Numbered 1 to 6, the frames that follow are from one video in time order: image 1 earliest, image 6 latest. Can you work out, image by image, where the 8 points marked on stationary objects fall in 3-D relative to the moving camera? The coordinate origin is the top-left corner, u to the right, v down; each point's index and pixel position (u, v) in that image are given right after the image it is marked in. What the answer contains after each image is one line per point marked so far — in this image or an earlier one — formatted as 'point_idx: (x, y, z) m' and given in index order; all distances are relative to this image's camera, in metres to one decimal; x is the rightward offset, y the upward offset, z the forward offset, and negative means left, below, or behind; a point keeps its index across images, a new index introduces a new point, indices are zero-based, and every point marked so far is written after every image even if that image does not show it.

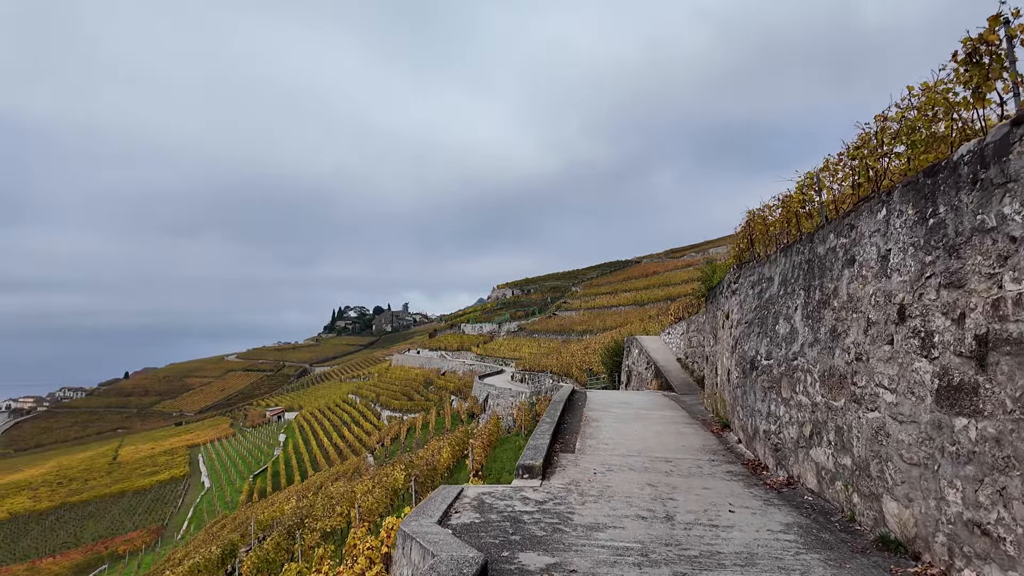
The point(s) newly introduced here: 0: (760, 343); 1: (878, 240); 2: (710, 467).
0: (+2.5, -0.5, +6.0) m
1: (+2.2, +0.3, +3.7) m
2: (+1.8, -1.6, +5.5) m
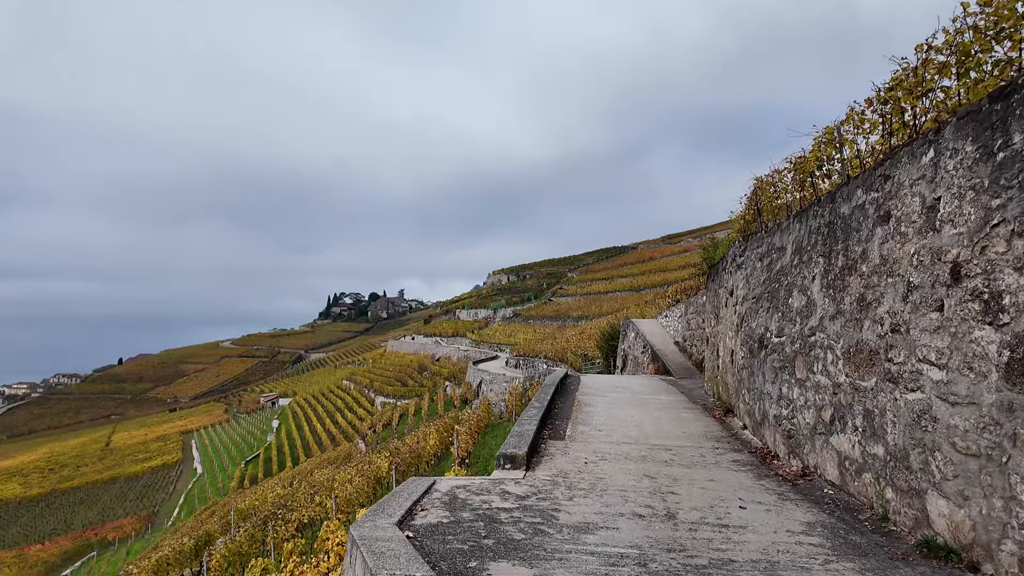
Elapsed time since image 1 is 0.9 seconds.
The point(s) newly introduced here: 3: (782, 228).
0: (+2.3, -0.3, +5.4) m
1: (+2.1, +0.5, +3.1) m
2: (+1.7, -1.4, +5.0) m
3: (+2.5, +0.6, +5.6) m
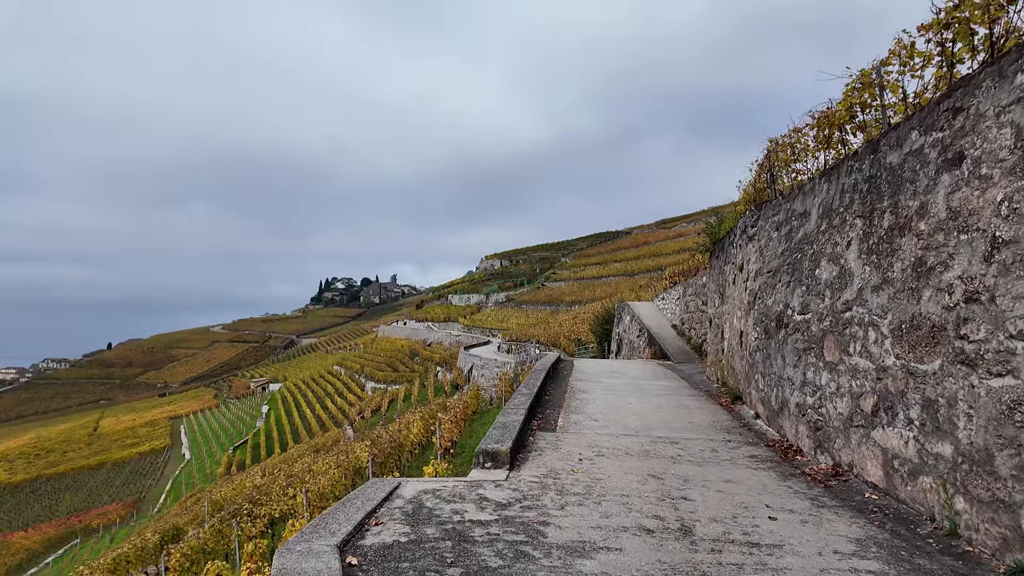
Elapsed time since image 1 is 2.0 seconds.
0: (+2.2, 0.0, +4.7) m
1: (+2.0, +0.7, +2.4) m
2: (+1.5, -1.2, +4.3) m
3: (+2.4, +0.8, +4.9) m
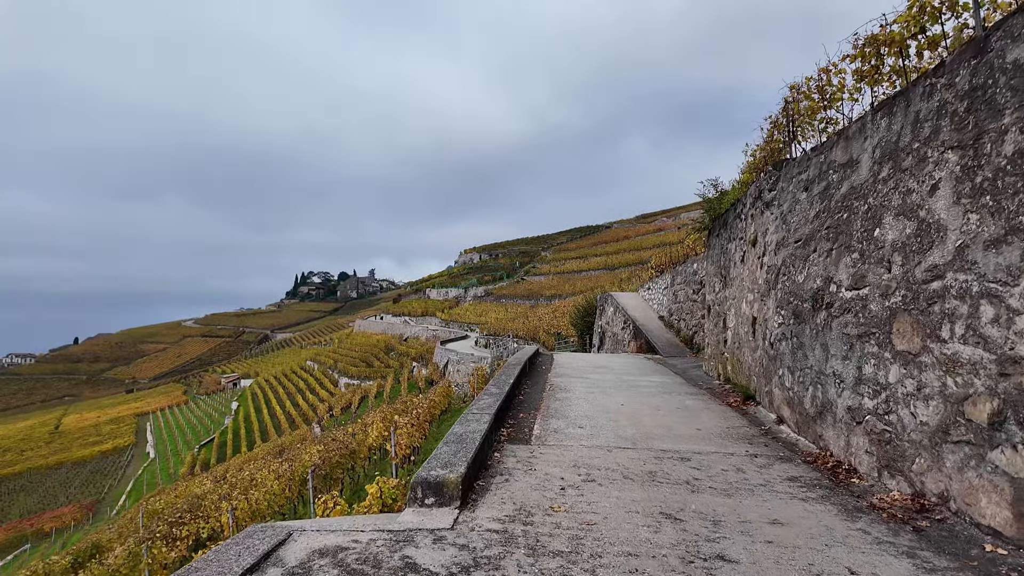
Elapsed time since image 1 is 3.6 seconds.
0: (+1.9, +0.1, +3.6) m
1: (+1.9, +0.9, +1.3) m
2: (+1.3, -1.0, +3.2) m
3: (+2.2, +1.0, +3.8) m
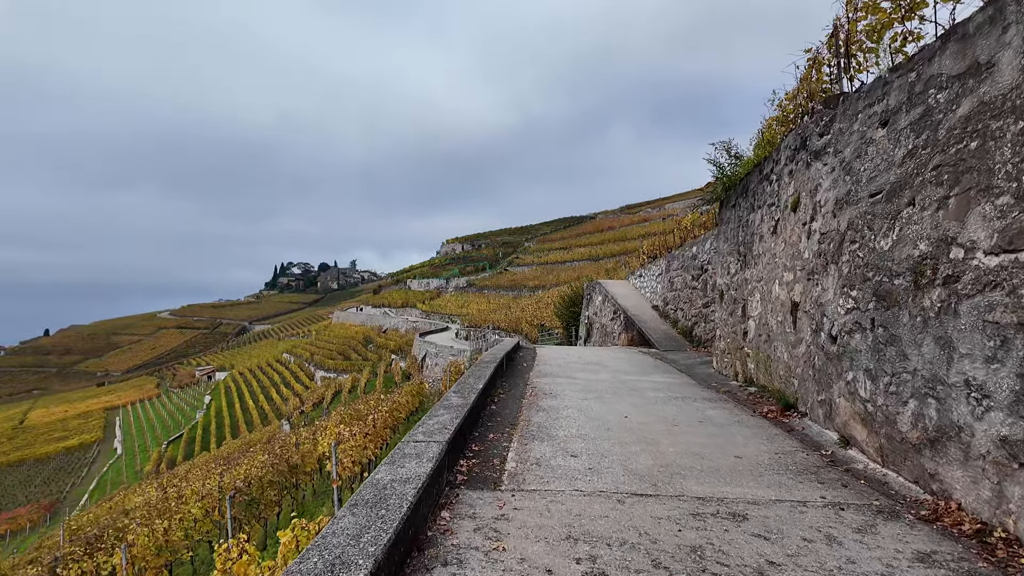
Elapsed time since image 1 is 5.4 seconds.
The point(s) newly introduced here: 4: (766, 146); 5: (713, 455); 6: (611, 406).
0: (+1.8, +0.3, +2.4) m
1: (+1.8, +1.0, +0.1) m
2: (+1.2, -0.8, +2.0) m
3: (+2.0, +1.1, +2.6) m
4: (+2.4, +1.3, +5.6) m
5: (+1.0, -0.8, +3.0) m
6: (+0.7, -0.8, +4.2) m
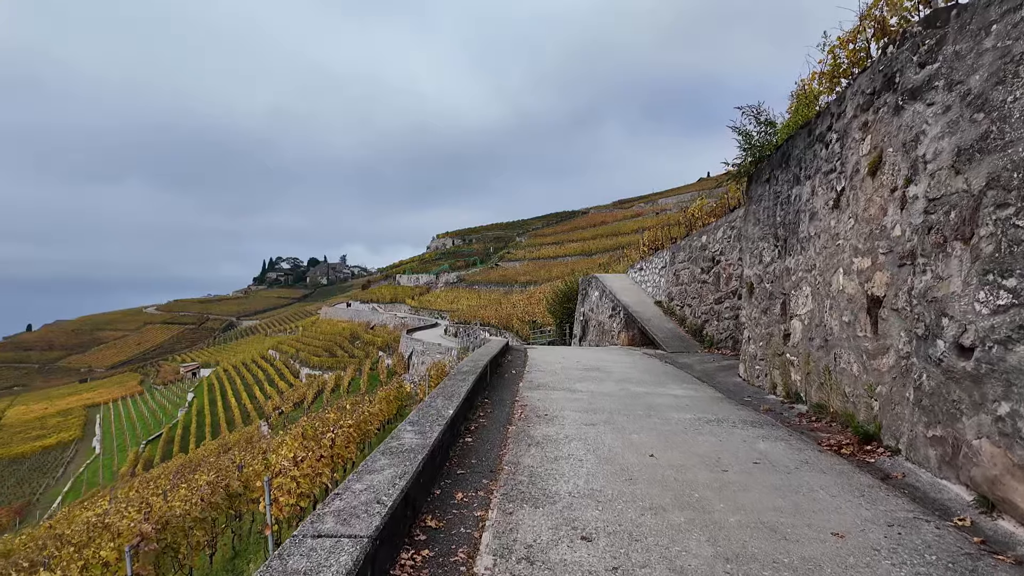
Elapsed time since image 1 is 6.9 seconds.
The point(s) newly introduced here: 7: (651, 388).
0: (+1.7, +0.3, +1.4) m
1: (+1.7, +1.0, -1.0) m
2: (+1.1, -0.8, +0.9) m
3: (+1.9, +1.2, +1.5) m
4: (+2.3, +1.4, +4.5) m
5: (+0.9, -0.8, +2.0) m
6: (+0.6, -0.8, +3.1) m
7: (+1.1, -0.8, +4.7) m
